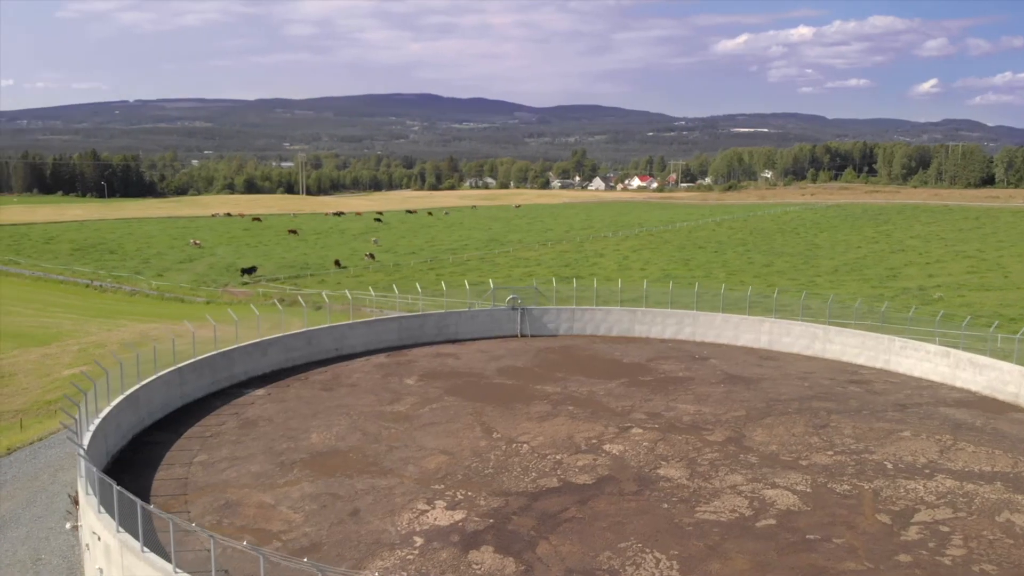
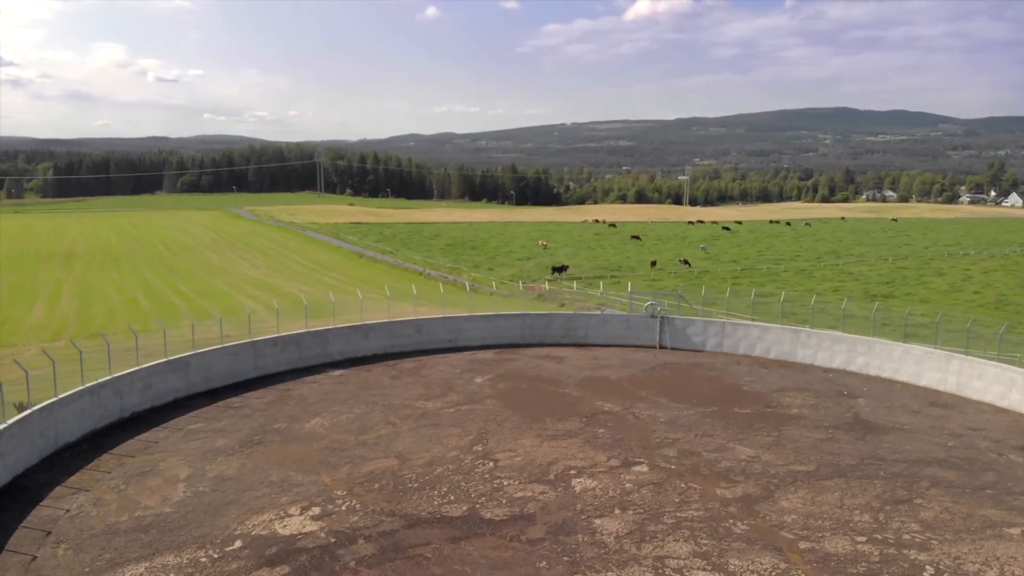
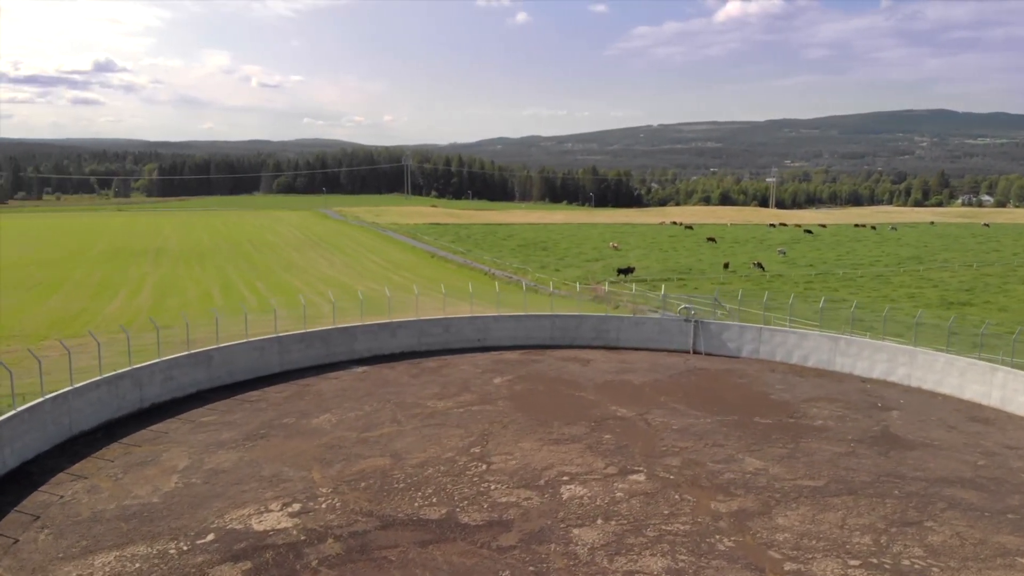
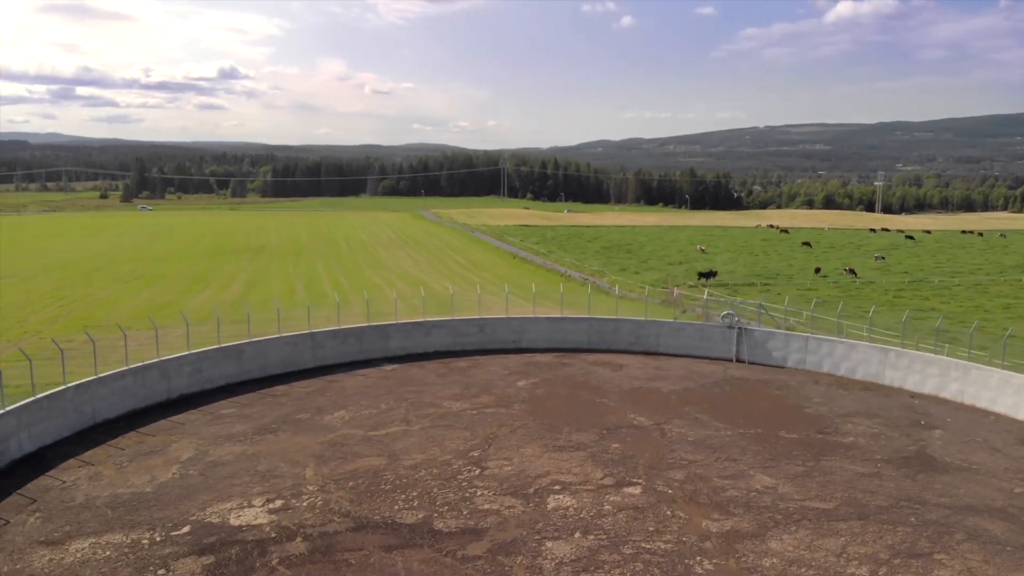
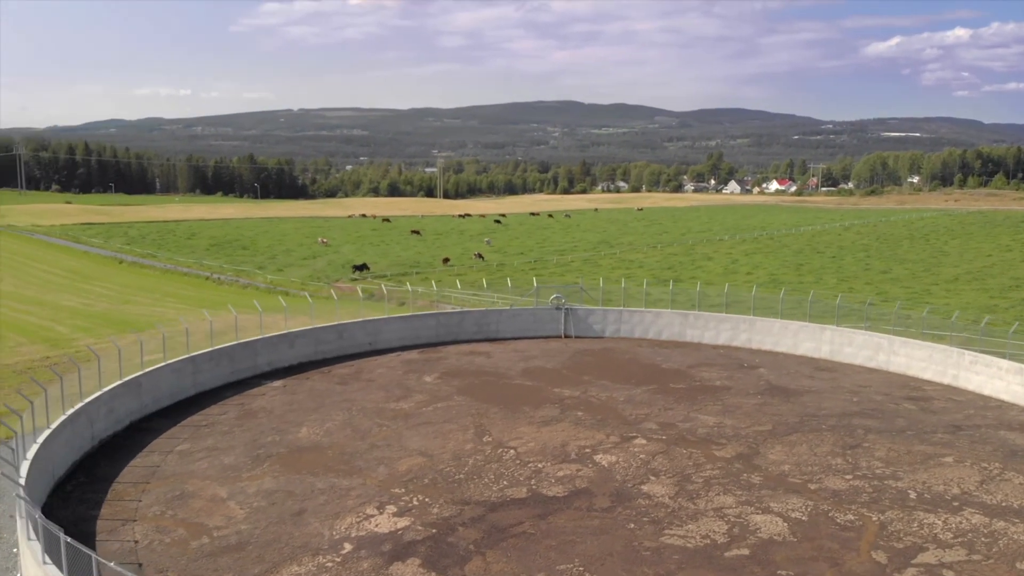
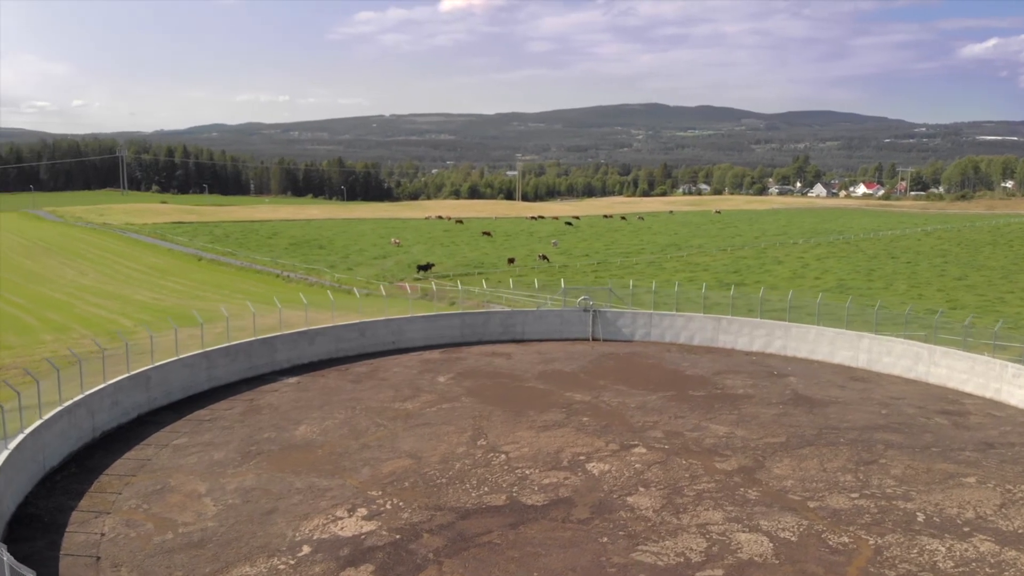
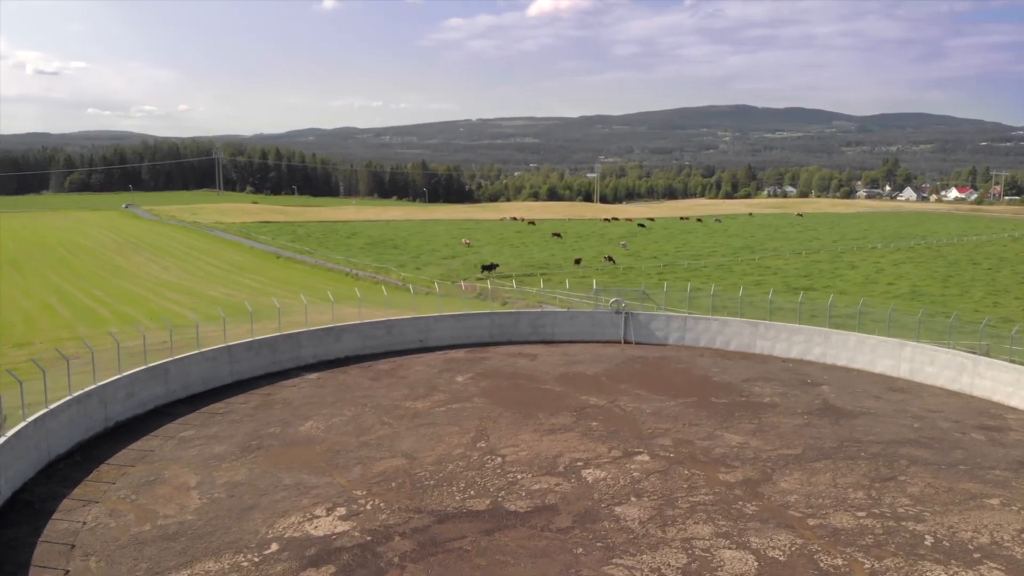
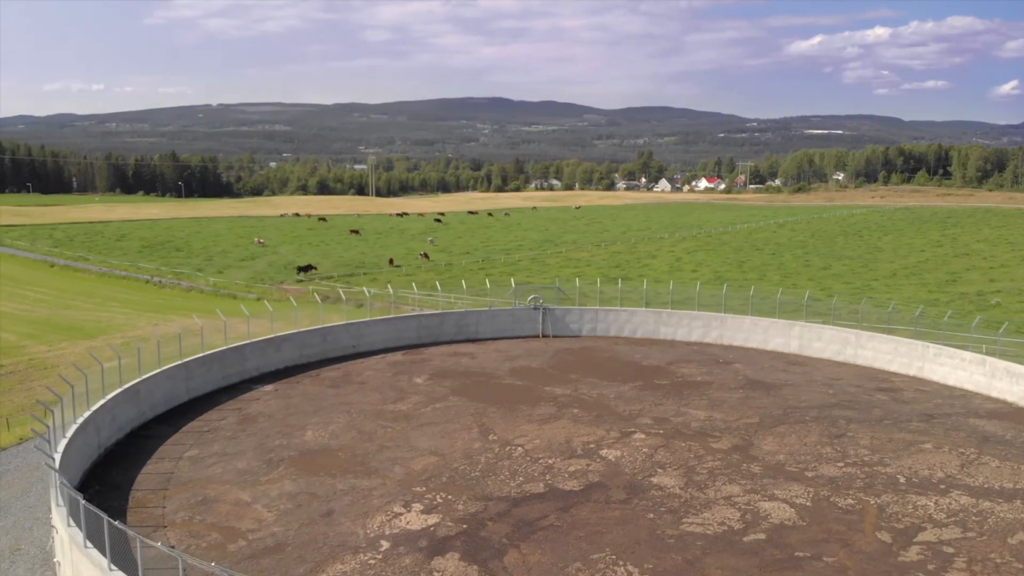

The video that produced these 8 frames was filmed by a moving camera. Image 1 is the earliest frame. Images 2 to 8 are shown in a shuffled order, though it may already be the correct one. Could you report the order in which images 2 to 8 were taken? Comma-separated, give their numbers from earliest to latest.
8, 5, 6, 7, 2, 3, 4
